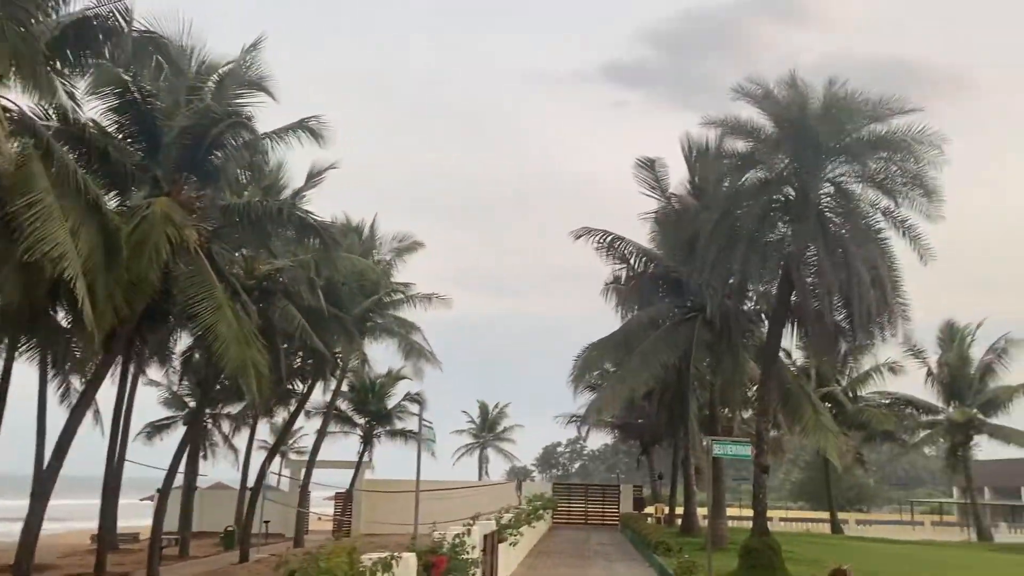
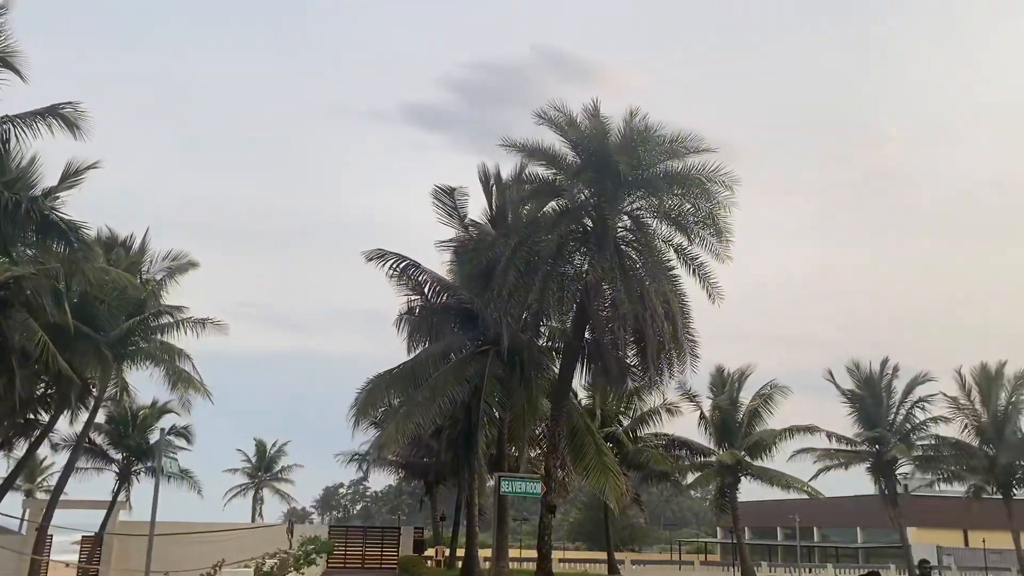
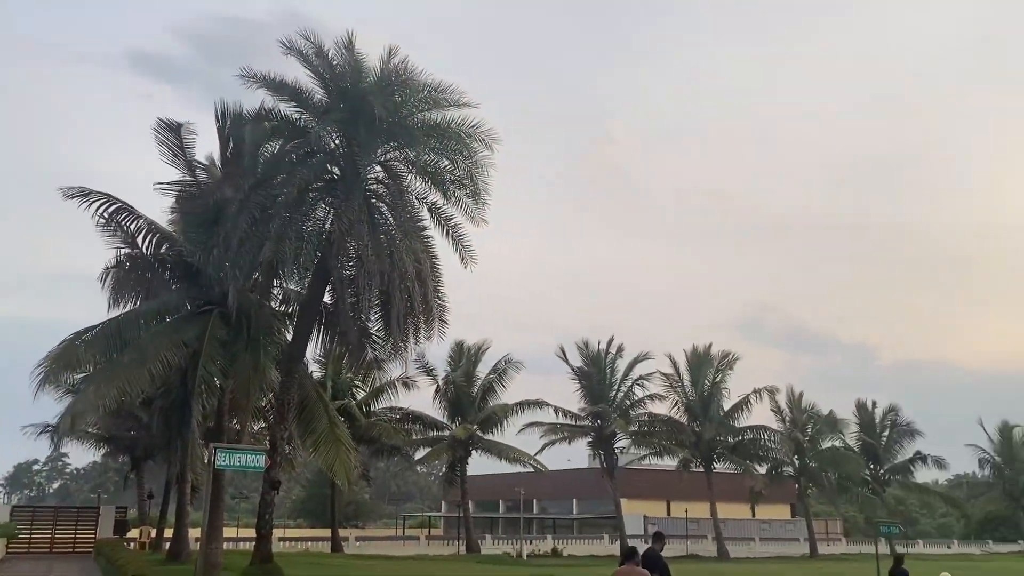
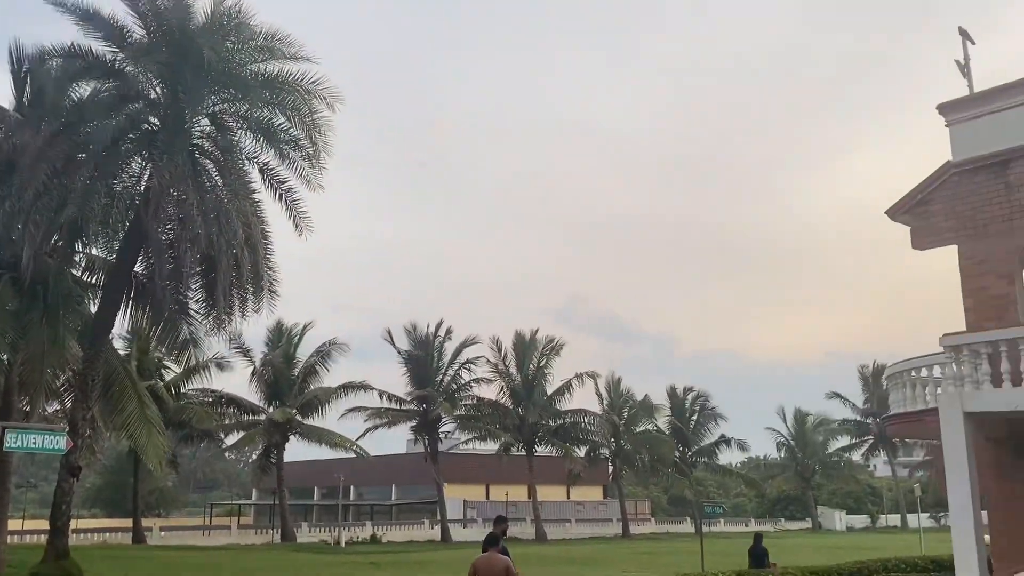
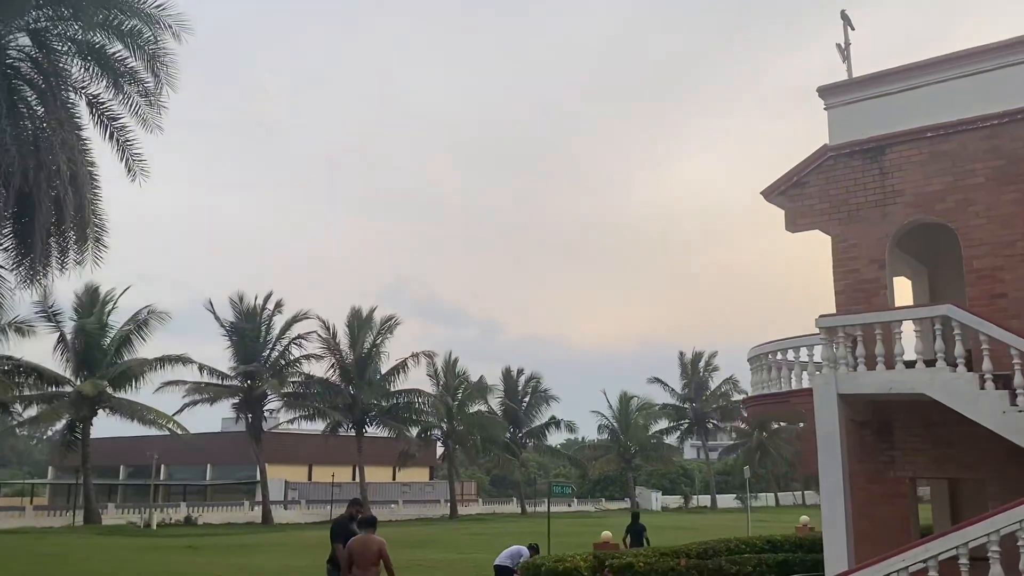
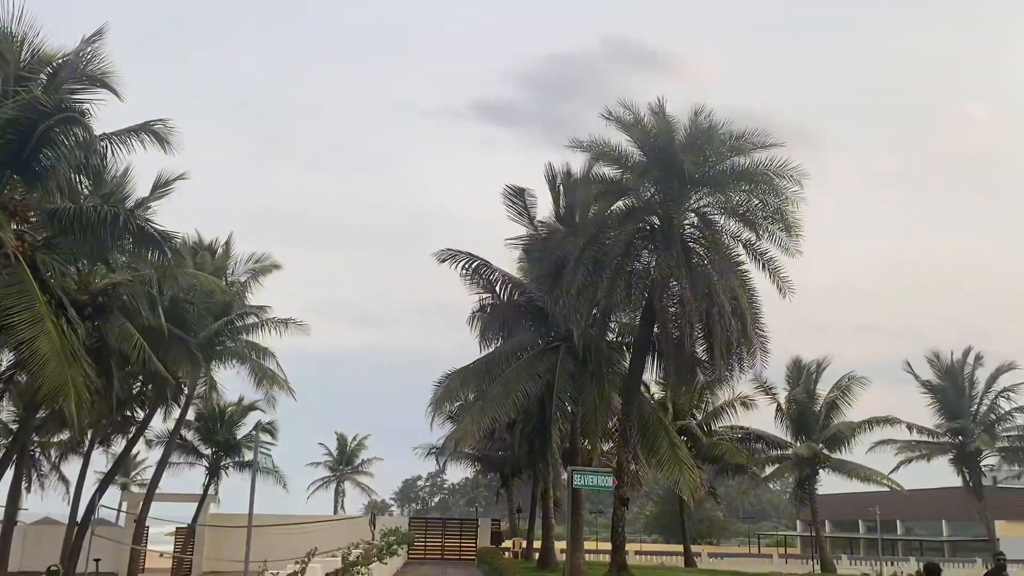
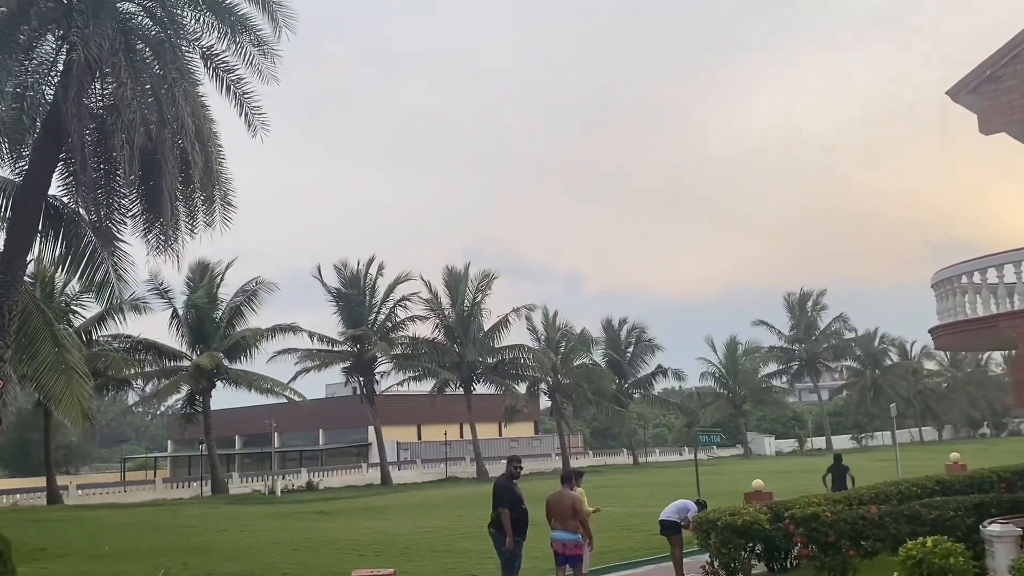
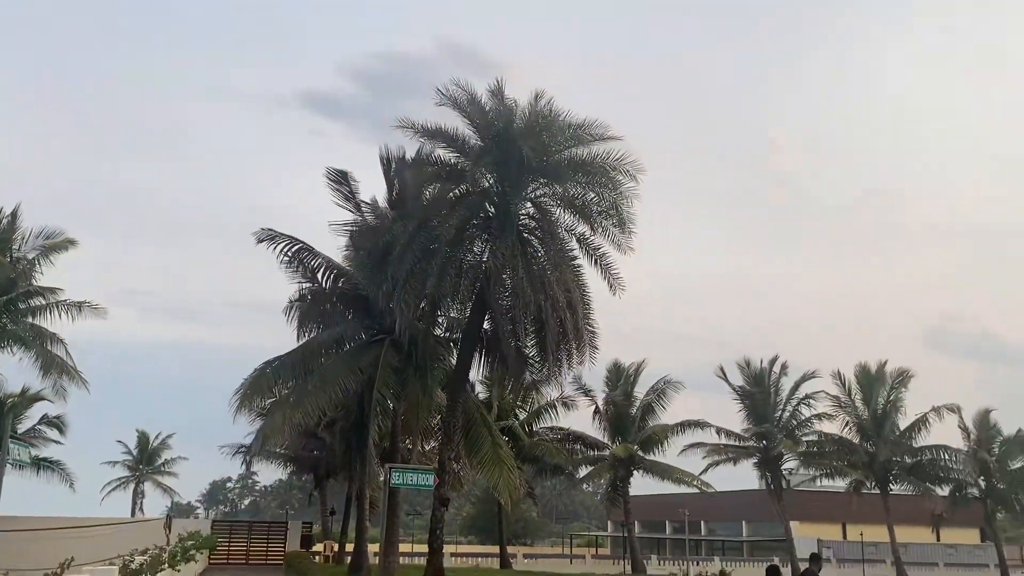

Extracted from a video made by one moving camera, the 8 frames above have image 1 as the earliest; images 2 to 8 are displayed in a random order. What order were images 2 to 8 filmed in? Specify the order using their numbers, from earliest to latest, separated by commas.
6, 2, 8, 3, 4, 5, 7
